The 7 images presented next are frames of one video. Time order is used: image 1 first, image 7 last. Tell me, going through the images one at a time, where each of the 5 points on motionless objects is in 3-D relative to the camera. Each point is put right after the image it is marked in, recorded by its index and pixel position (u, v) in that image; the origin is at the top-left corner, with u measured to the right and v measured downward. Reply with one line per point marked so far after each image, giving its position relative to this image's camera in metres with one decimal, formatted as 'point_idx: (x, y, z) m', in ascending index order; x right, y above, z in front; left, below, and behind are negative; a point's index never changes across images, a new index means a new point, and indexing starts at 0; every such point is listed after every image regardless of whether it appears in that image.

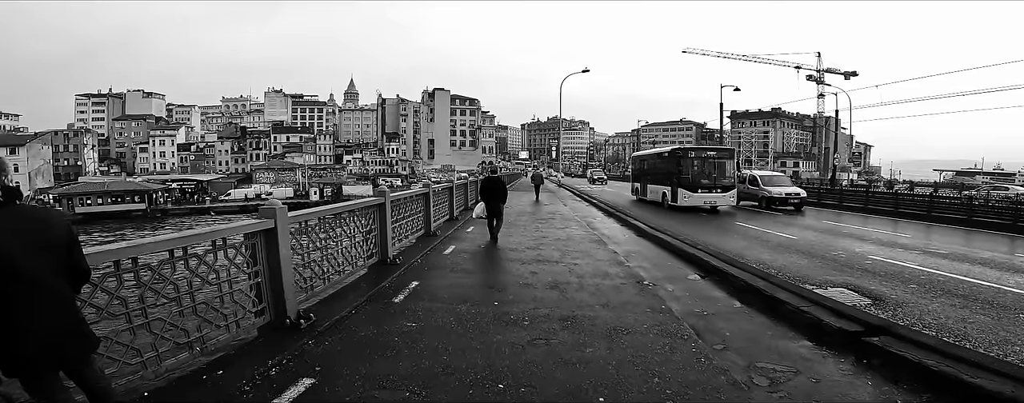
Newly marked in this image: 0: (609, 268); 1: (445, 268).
0: (+1.7, -1.1, +8.6) m
1: (-1.0, -1.1, +8.3) m
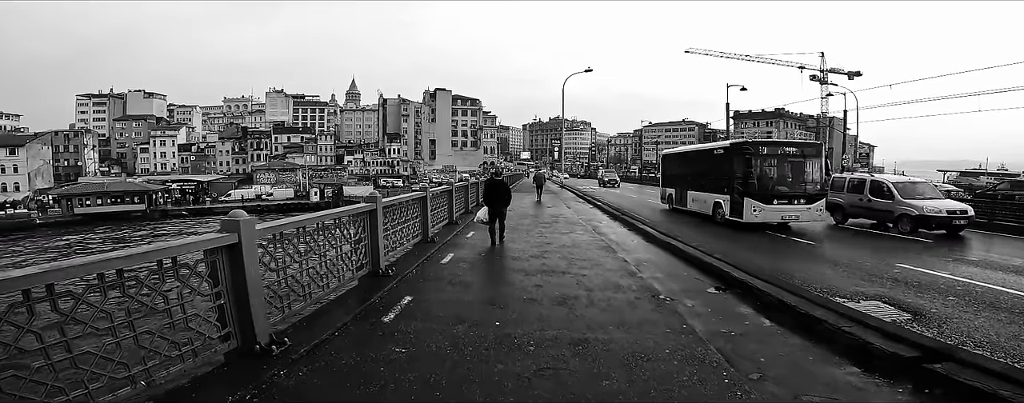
0: (+1.7, -1.2, +7.9) m
1: (-1.0, -1.2, +7.6) m
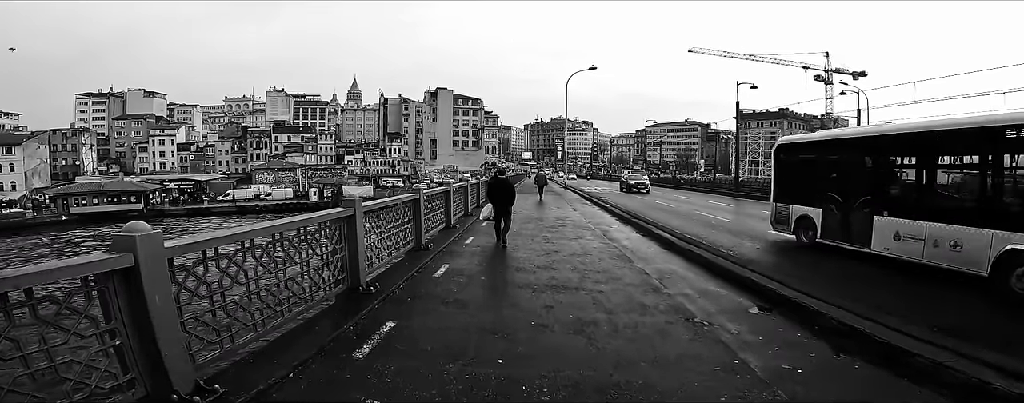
0: (+1.8, -1.3, +6.8) m
1: (-0.9, -1.3, +6.4) m
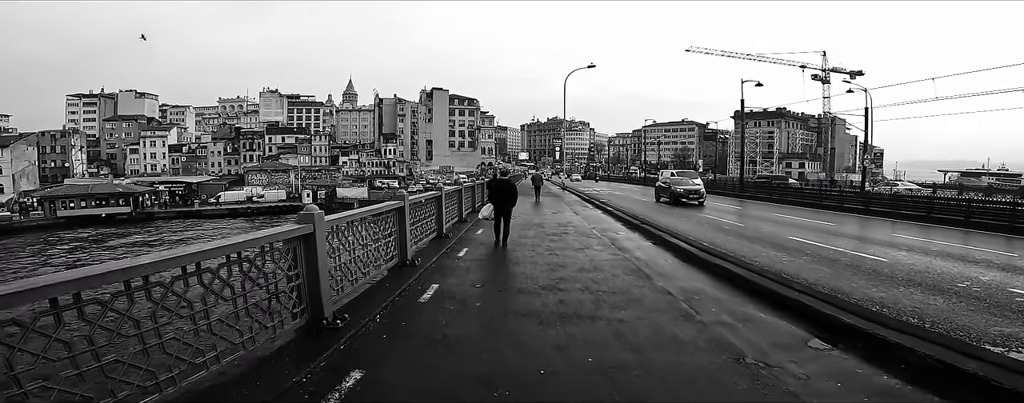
0: (+1.8, -1.4, +5.5) m
1: (-0.9, -1.4, +5.1) m
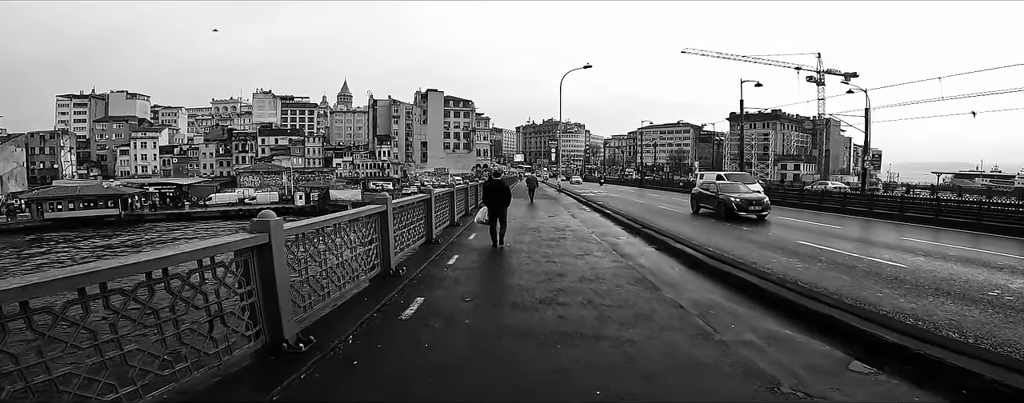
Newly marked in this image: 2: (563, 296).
0: (+1.7, -1.4, +4.8) m
1: (-1.0, -1.4, +4.4) m
2: (+0.7, -1.2, +6.5) m
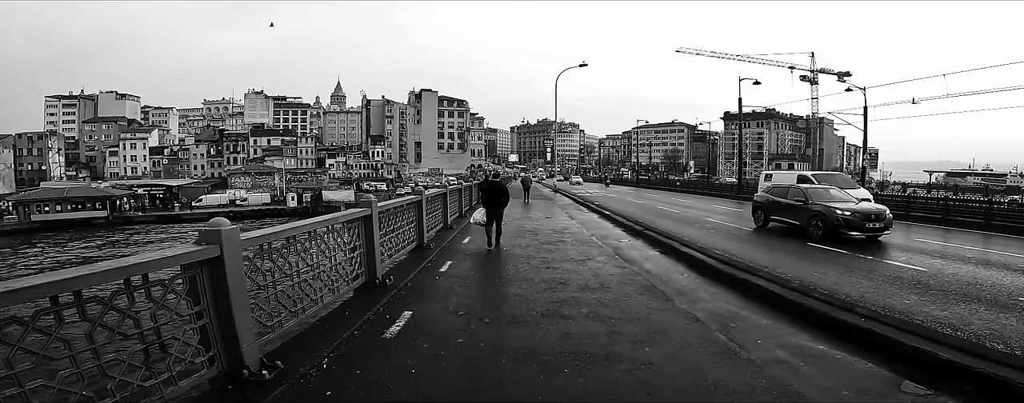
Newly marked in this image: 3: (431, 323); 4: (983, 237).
0: (+1.7, -1.4, +4.2) m
1: (-1.0, -1.4, +3.8) m
2: (+0.6, -1.2, +5.9) m
3: (-0.8, -1.3, +5.4) m
4: (+15.1, -1.1, +16.2) m
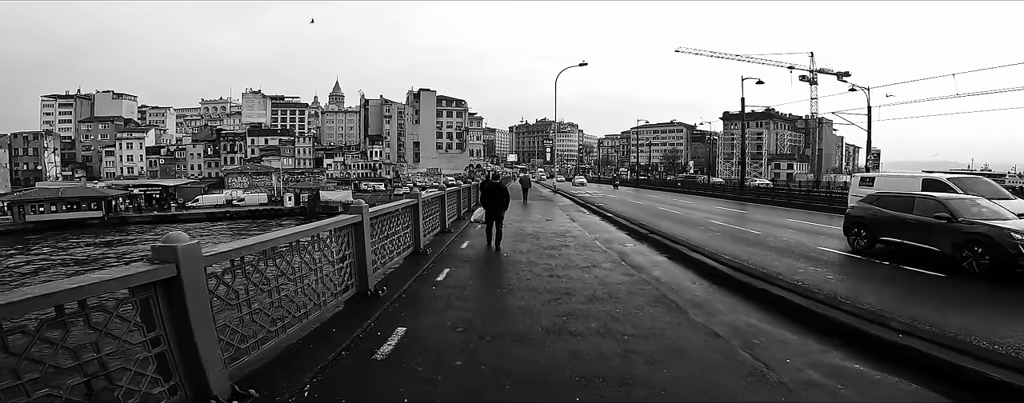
0: (+1.8, -1.5, +3.8) m
1: (-0.9, -1.5, +3.3) m
2: (+0.7, -1.3, +5.5) m
3: (-0.8, -1.3, +4.9) m
4: (+15.1, -1.2, +15.8) m
